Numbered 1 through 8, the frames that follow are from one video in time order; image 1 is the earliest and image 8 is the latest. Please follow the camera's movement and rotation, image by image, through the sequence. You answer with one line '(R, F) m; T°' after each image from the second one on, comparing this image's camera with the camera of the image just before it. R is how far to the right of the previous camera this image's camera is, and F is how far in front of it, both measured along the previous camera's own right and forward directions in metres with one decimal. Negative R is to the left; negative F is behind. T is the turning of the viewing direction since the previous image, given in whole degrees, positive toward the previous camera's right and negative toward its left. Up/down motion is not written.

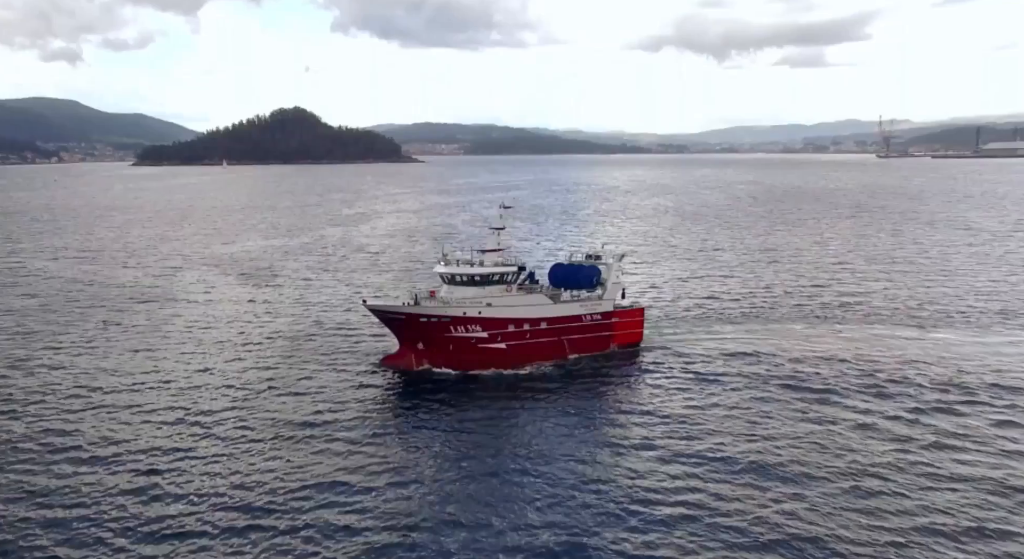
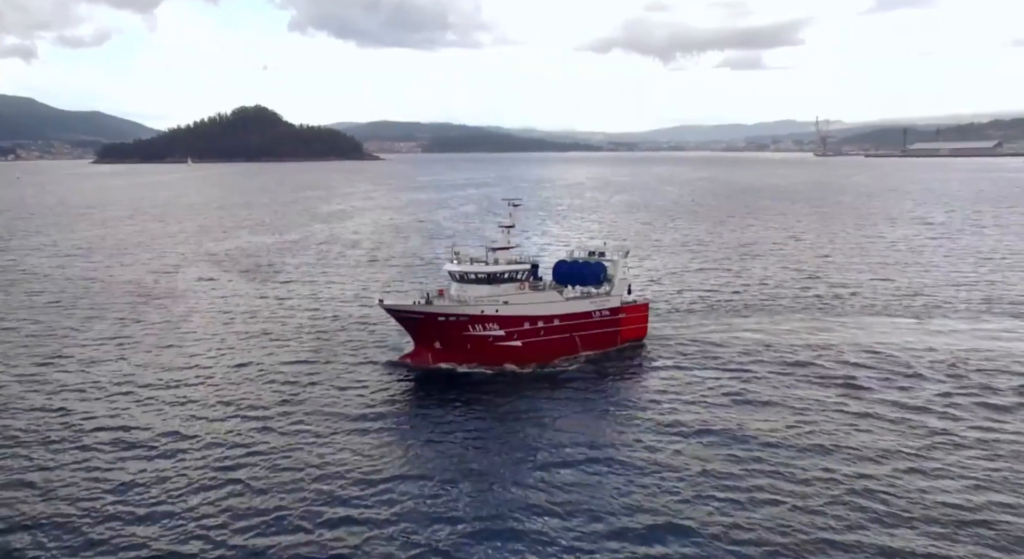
(-3.4, +0.2) m; +3°
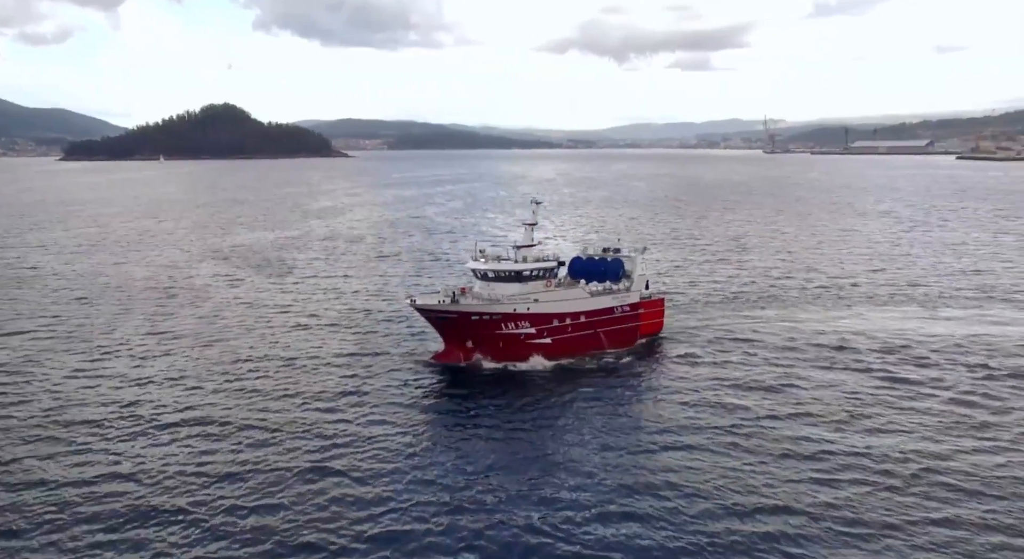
(-3.6, +0.2) m; +3°
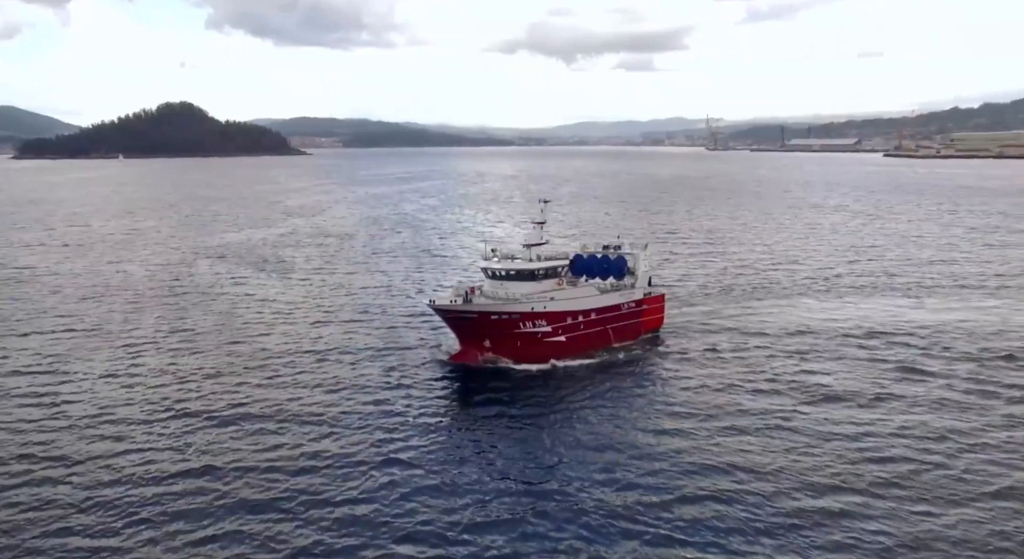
(-3.0, -0.1) m; +3°
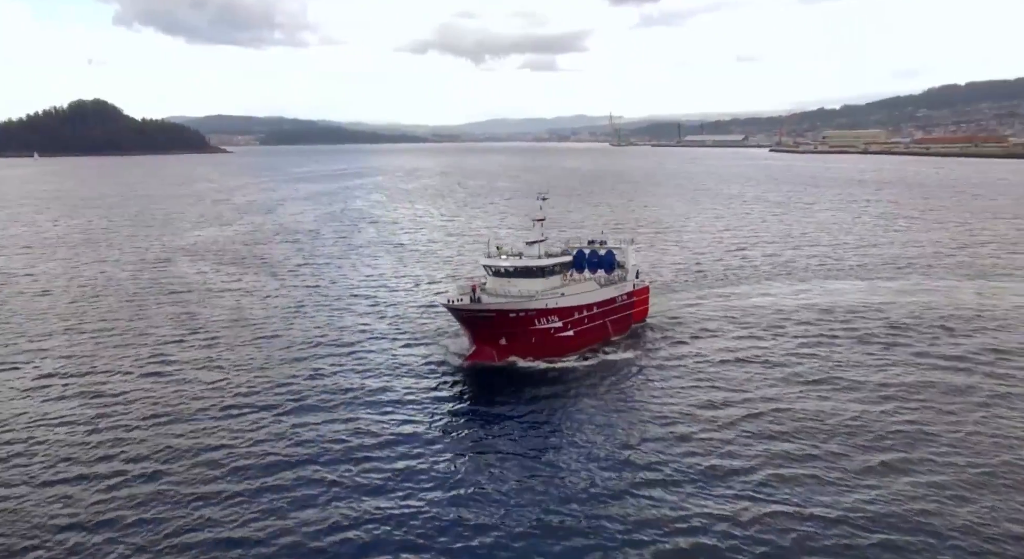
(-4.3, -0.3) m; +6°
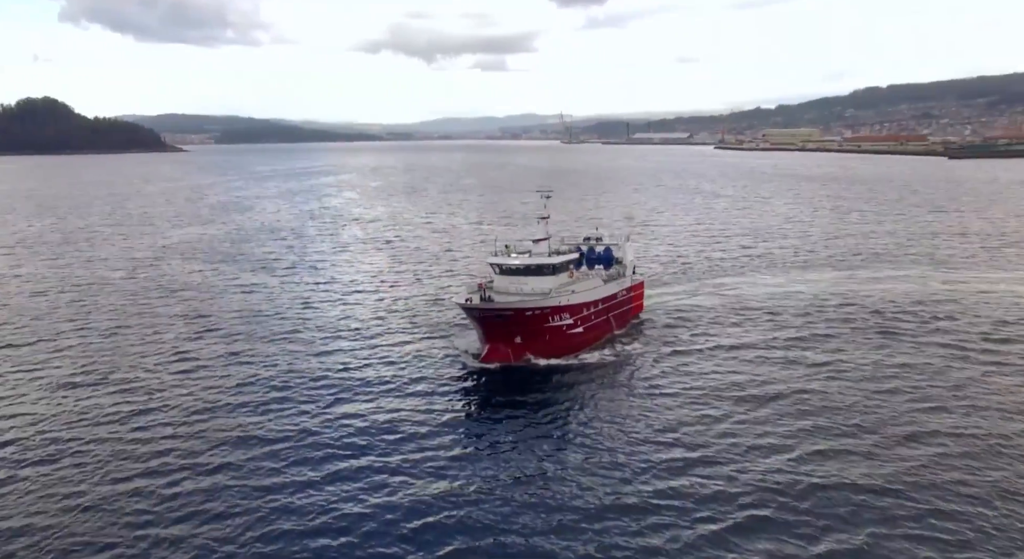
(-2.4, -0.3) m; +3°
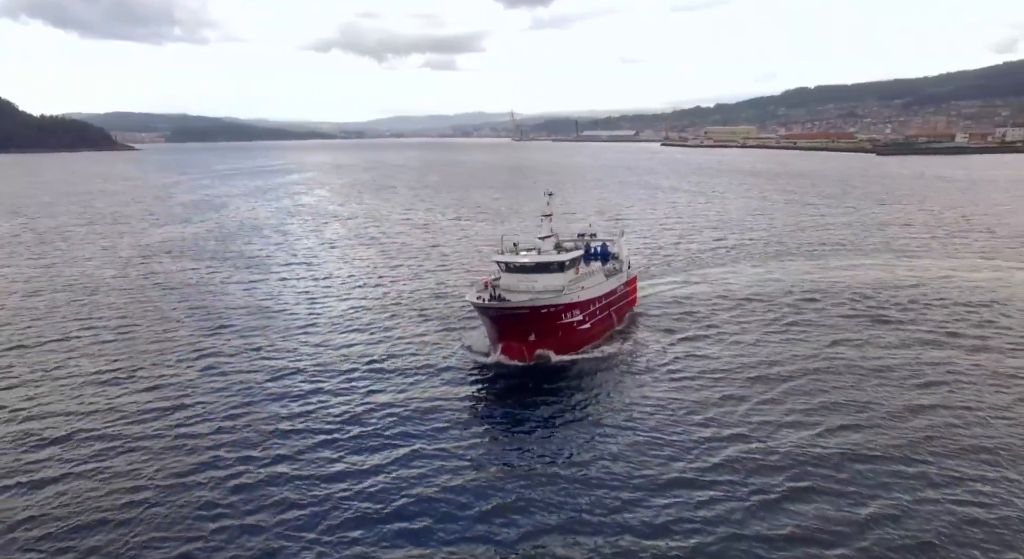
(-2.2, -0.4) m; +3°
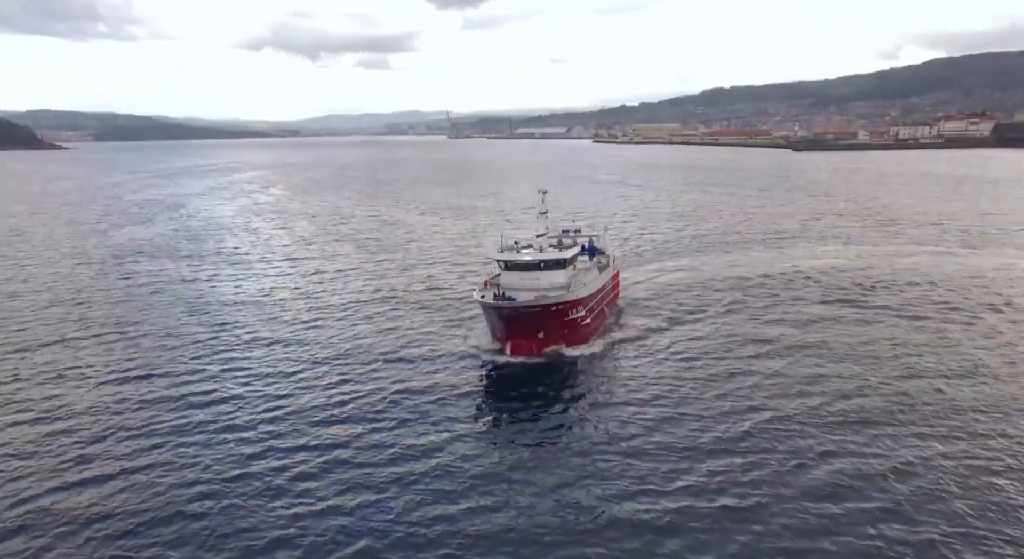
(-2.4, -0.6) m; +4°
